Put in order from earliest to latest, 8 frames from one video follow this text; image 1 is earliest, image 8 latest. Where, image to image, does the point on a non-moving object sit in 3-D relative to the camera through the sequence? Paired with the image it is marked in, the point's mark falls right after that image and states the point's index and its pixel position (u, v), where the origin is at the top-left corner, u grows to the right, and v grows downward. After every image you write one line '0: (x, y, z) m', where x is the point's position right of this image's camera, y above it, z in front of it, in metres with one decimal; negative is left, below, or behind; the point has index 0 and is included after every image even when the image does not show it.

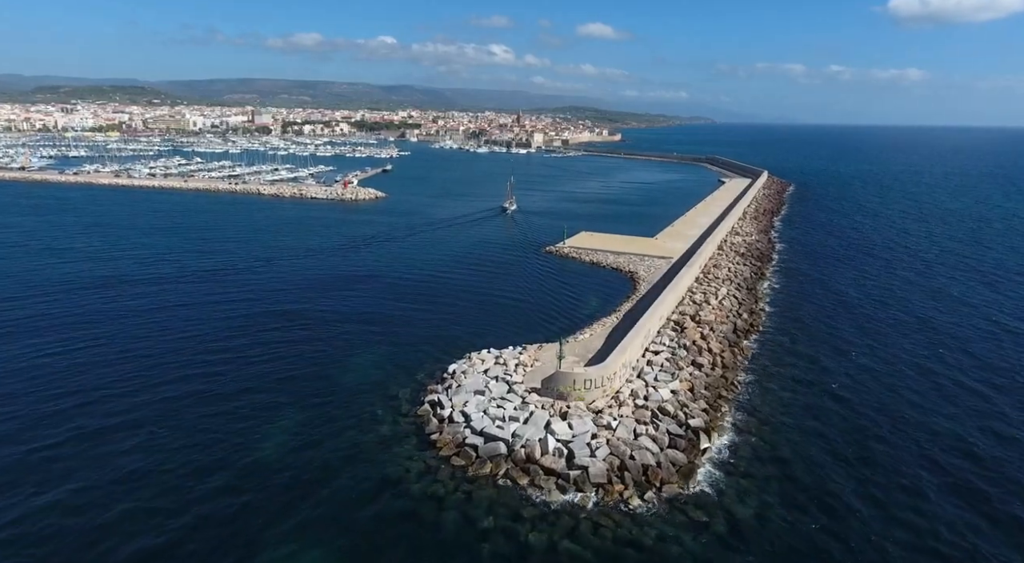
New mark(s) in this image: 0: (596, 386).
0: (+1.5, -1.9, +10.9) m
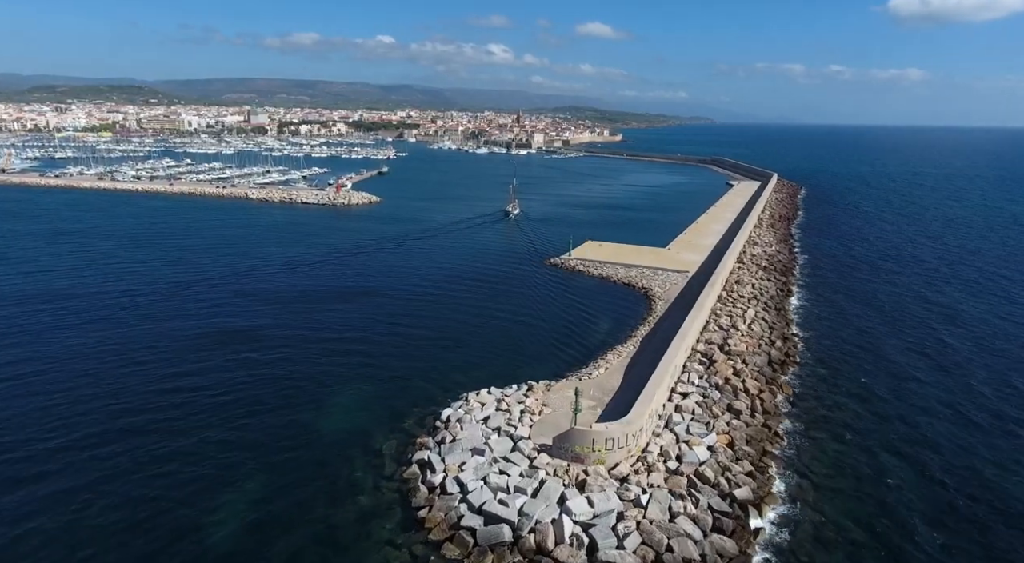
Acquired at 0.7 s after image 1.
0: (+1.6, -2.5, +9.0) m
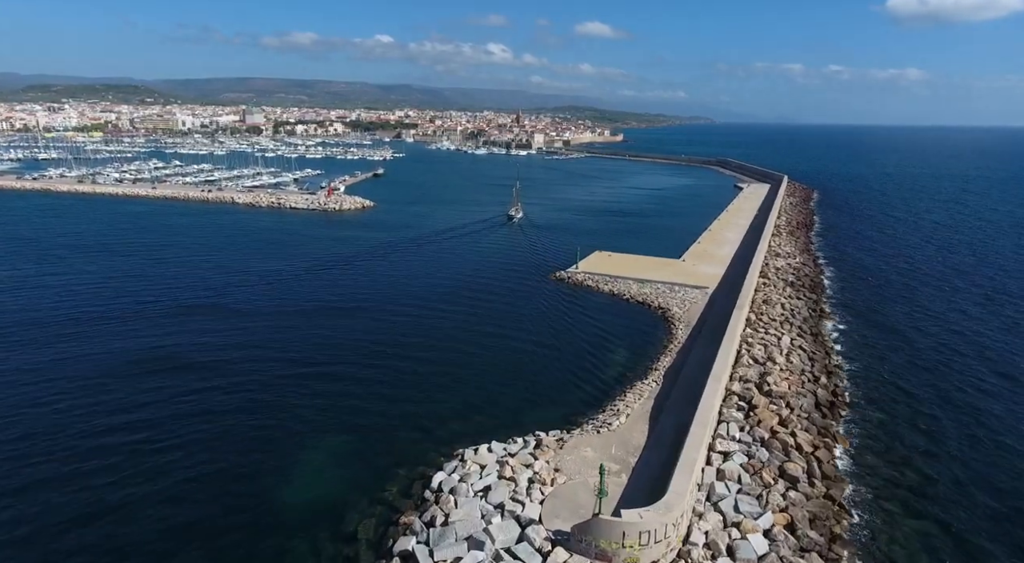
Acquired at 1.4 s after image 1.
0: (+1.7, -3.0, +7.1) m
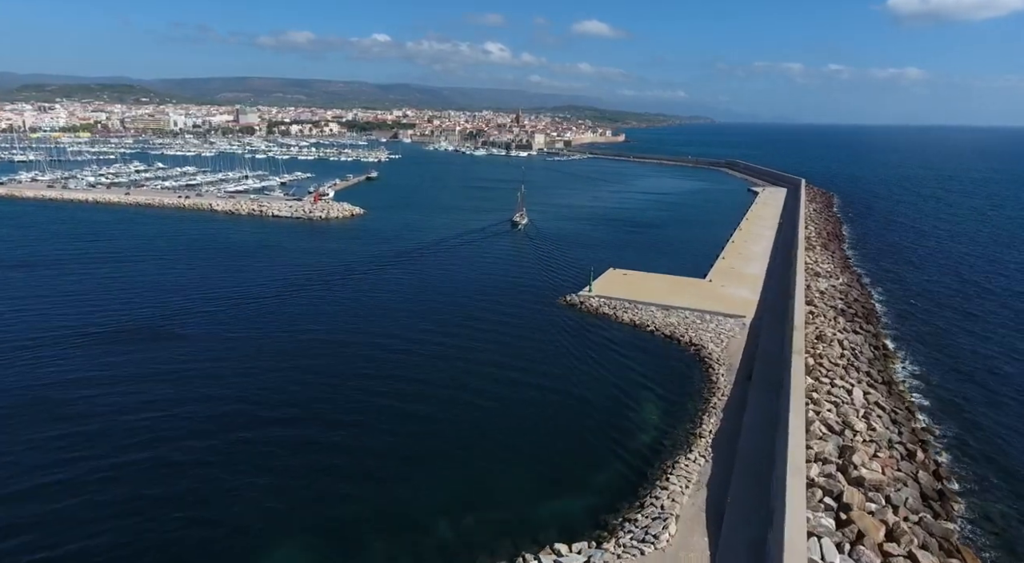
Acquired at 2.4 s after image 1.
0: (+1.8, -3.8, +4.3) m
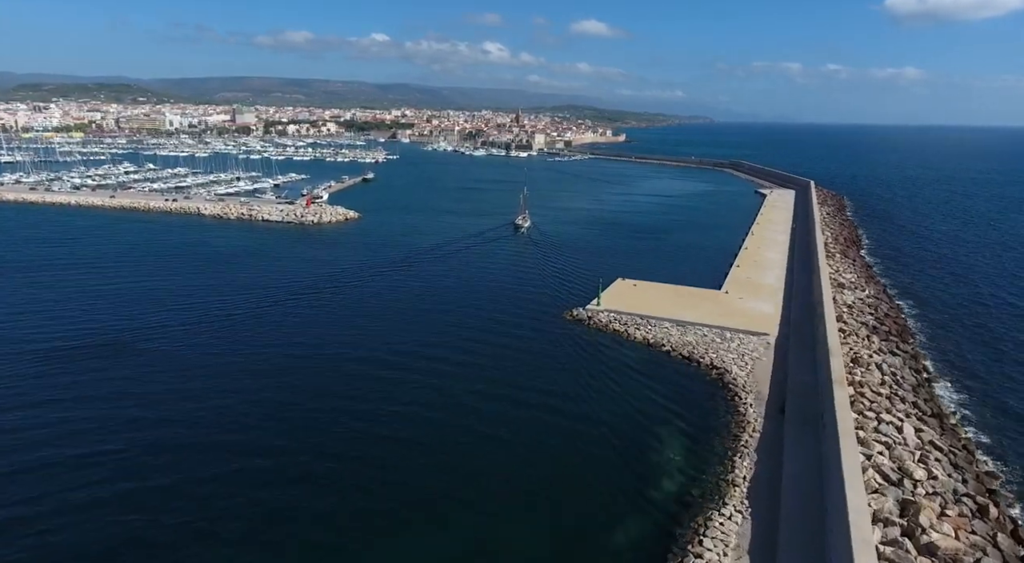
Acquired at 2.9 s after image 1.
0: (+1.9, -4.2, +2.9) m
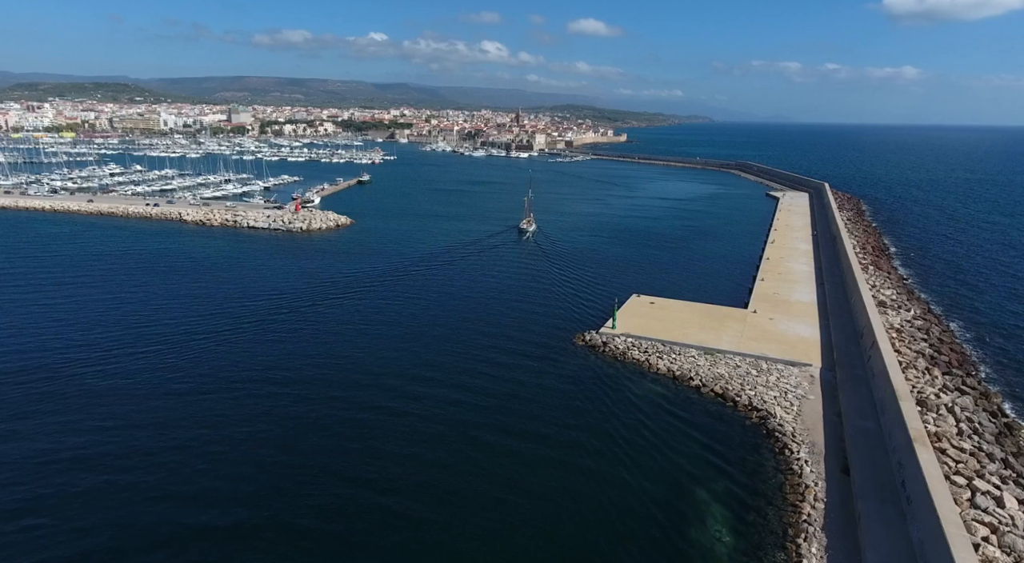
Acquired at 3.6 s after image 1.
0: (+2.1, -4.7, +0.9) m
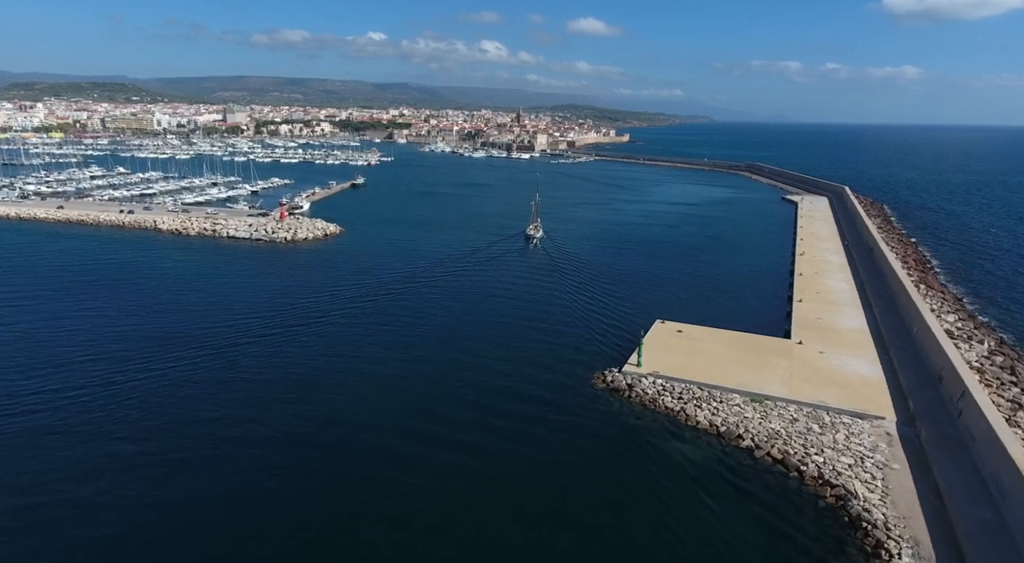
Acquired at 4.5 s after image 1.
0: (+2.2, -5.4, -1.5) m
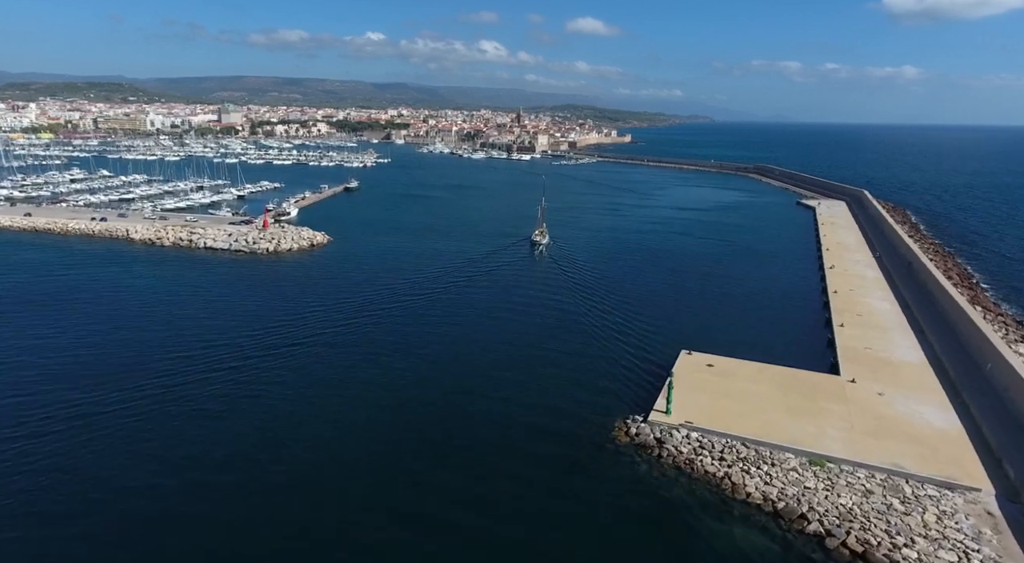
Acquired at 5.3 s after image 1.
0: (+2.3, -6.0, -3.6) m
